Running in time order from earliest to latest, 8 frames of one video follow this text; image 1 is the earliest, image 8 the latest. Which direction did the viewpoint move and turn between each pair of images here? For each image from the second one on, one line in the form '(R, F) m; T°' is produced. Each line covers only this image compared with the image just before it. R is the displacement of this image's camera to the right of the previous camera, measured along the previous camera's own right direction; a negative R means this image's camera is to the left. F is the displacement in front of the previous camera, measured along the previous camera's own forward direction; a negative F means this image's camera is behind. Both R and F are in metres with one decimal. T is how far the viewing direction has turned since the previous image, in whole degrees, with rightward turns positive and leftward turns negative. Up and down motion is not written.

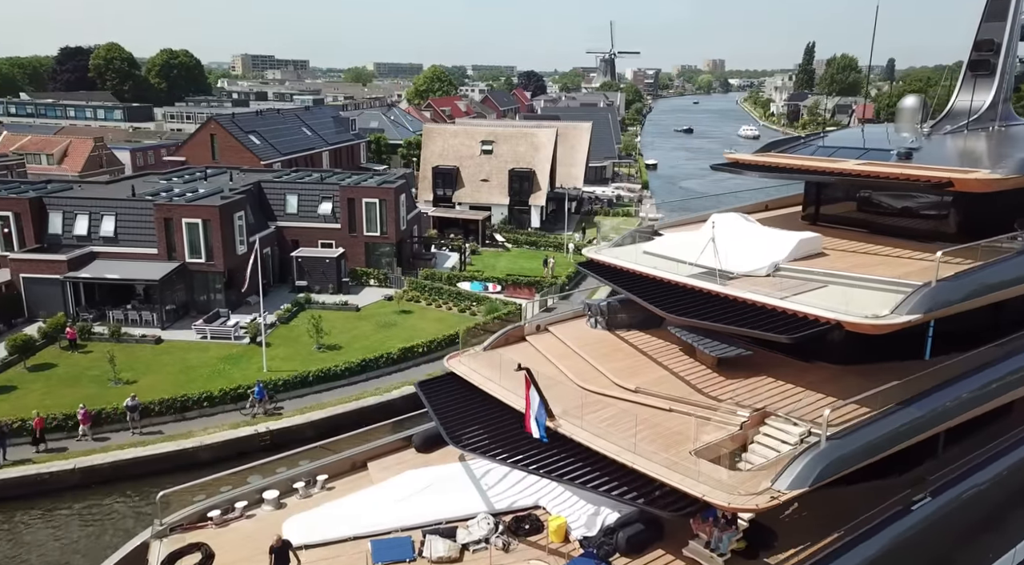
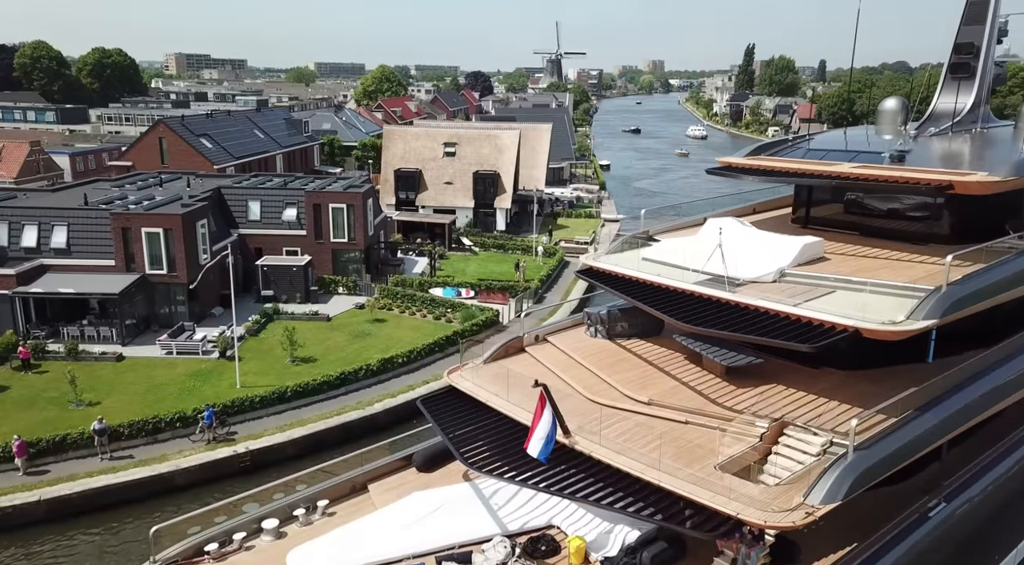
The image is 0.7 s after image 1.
(-1.1, +0.6) m; +4°
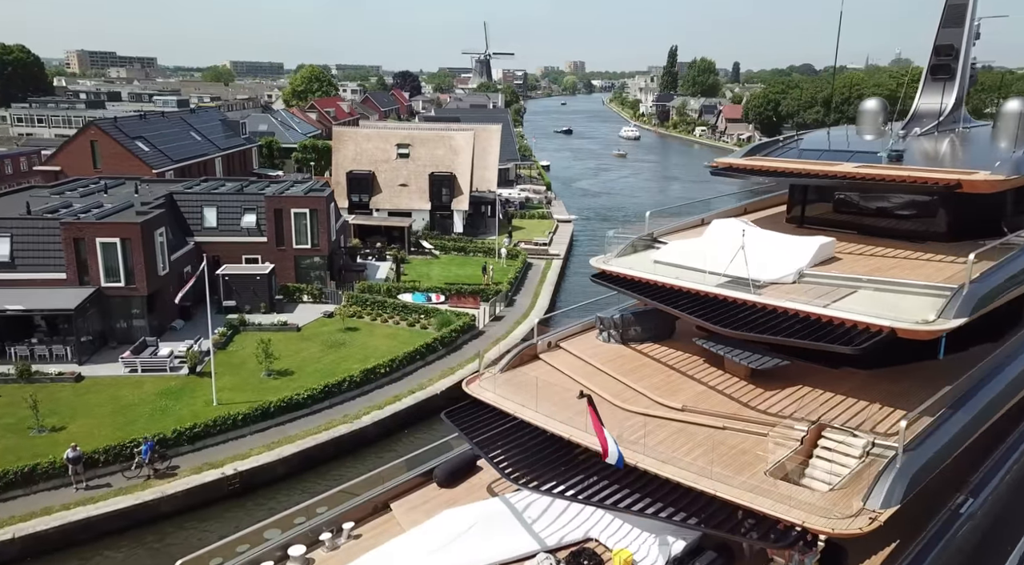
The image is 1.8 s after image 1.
(-1.8, +0.6) m; +5°
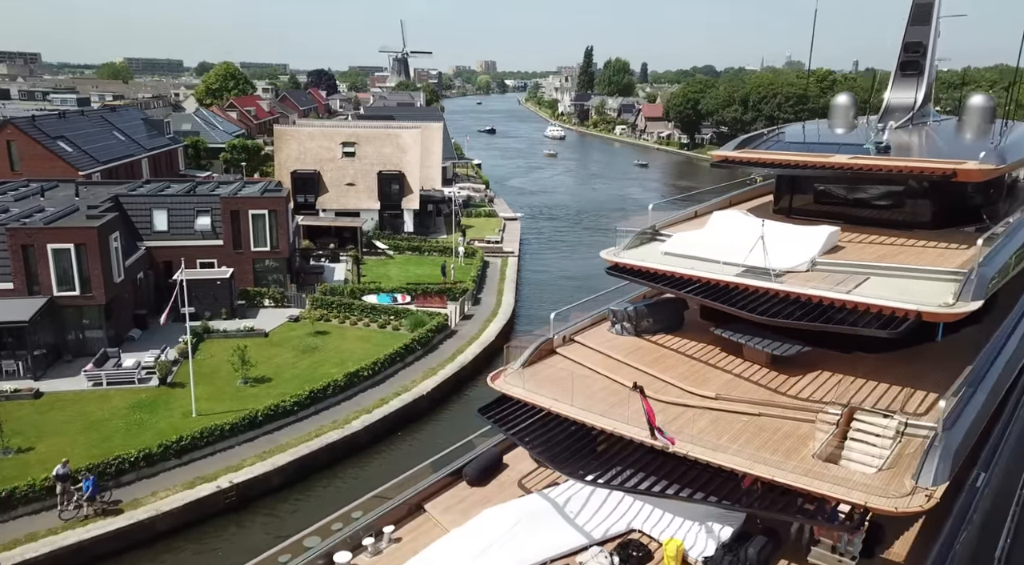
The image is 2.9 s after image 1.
(-2.1, +0.3) m; +6°
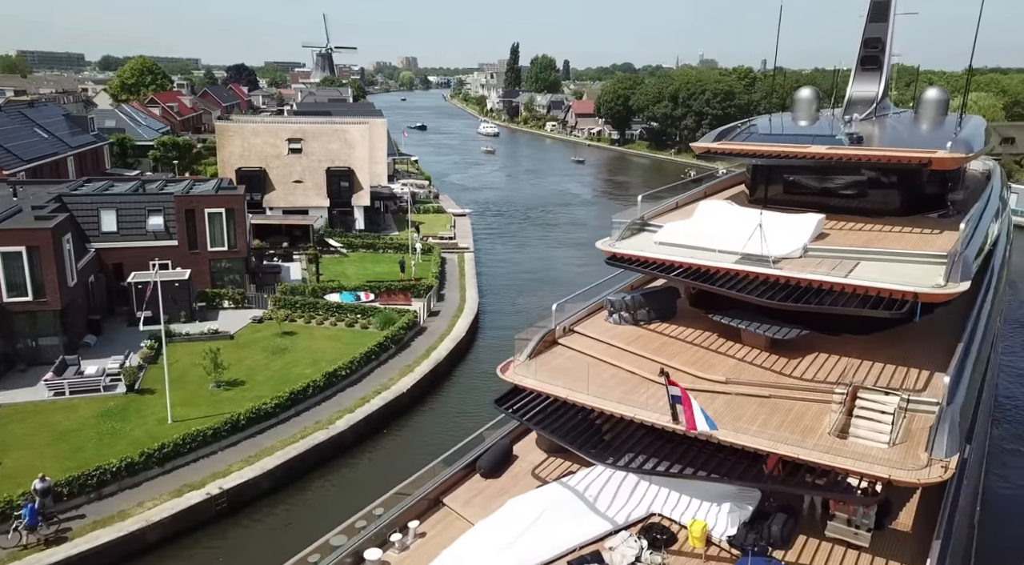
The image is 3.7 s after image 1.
(-1.6, +0.1) m; +5°
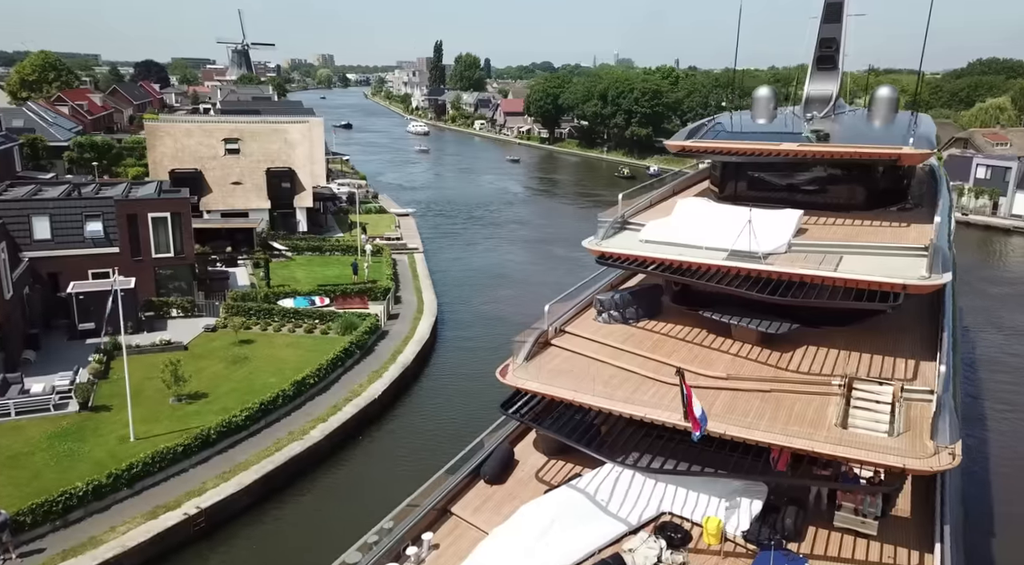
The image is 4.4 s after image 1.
(-1.4, +0.3) m; +5°
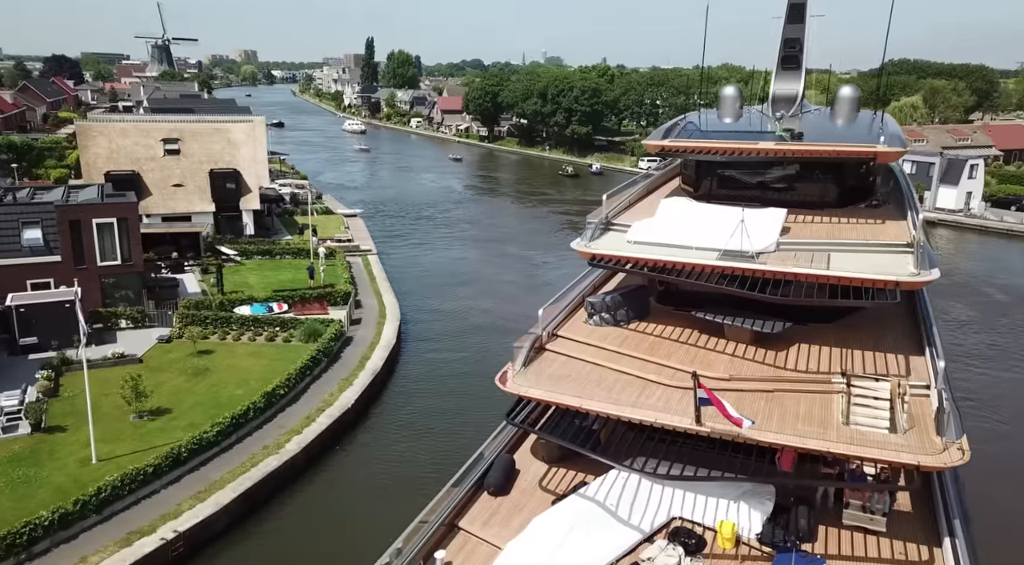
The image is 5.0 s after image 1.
(-1.2, +0.5) m; +5°
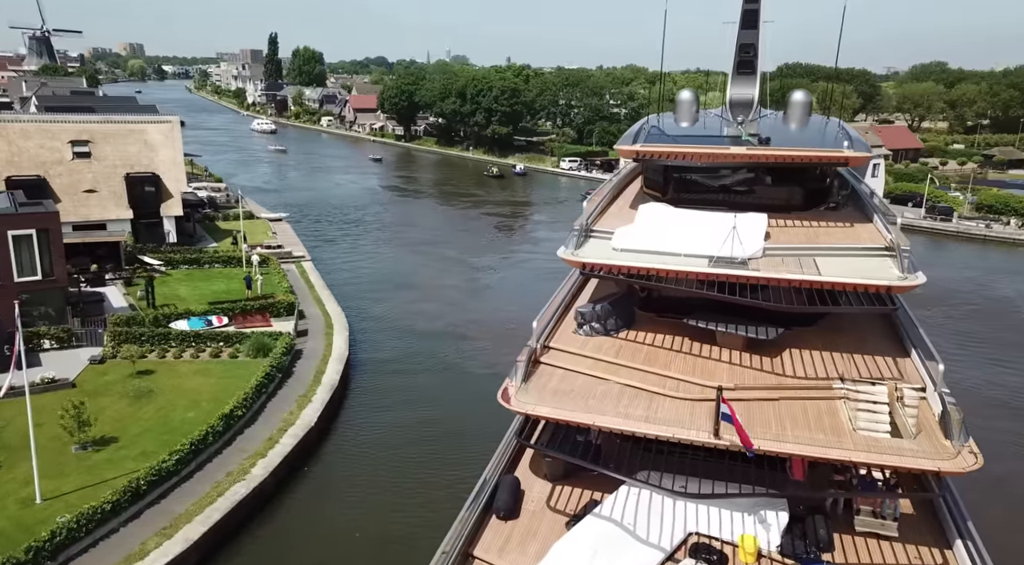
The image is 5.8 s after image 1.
(-1.7, +0.7) m; +6°
